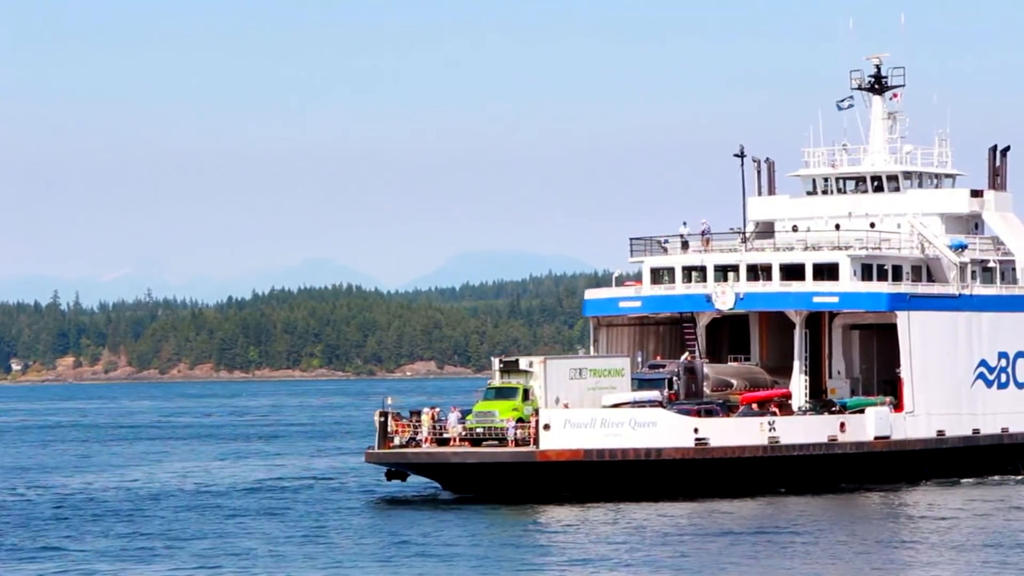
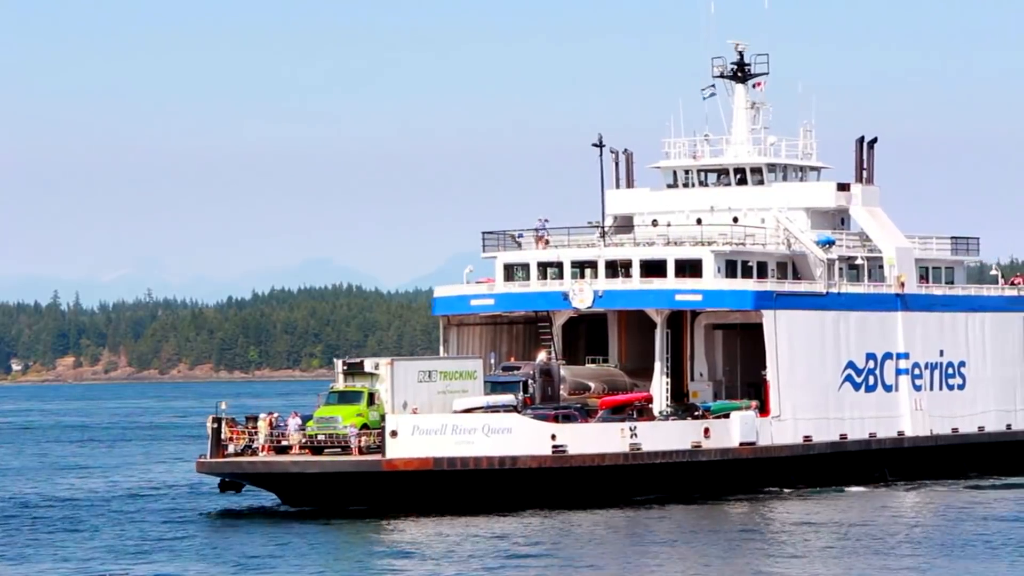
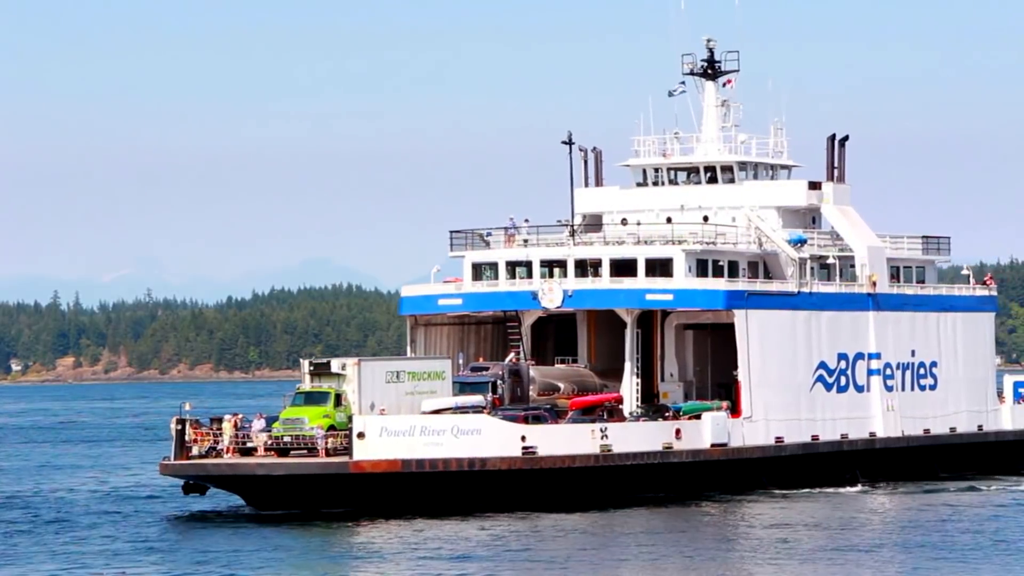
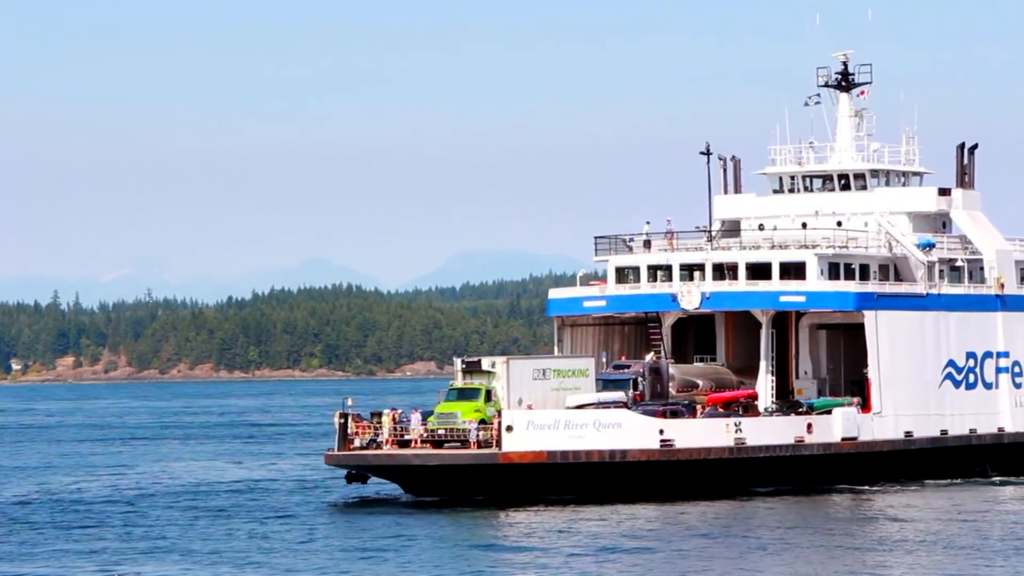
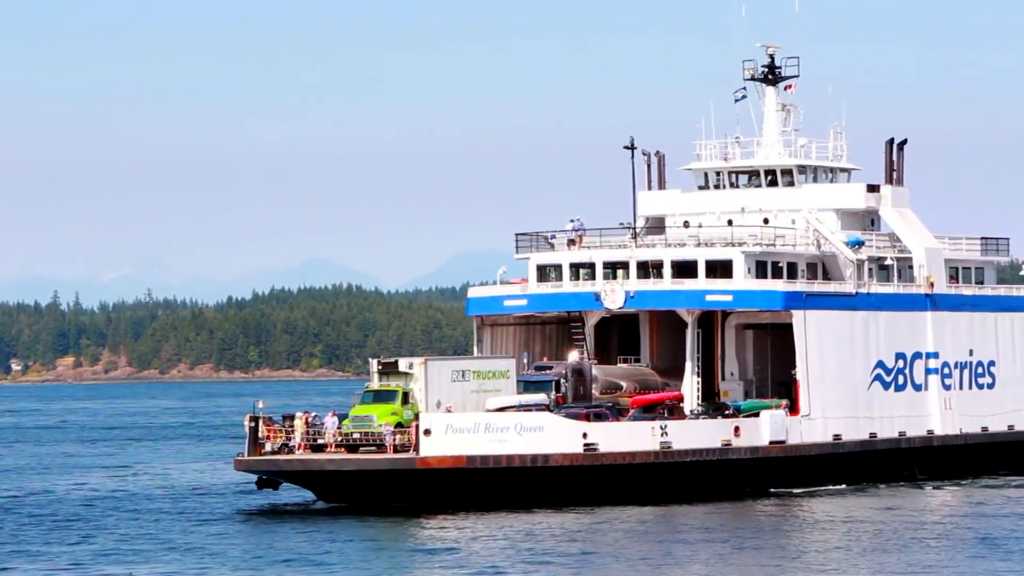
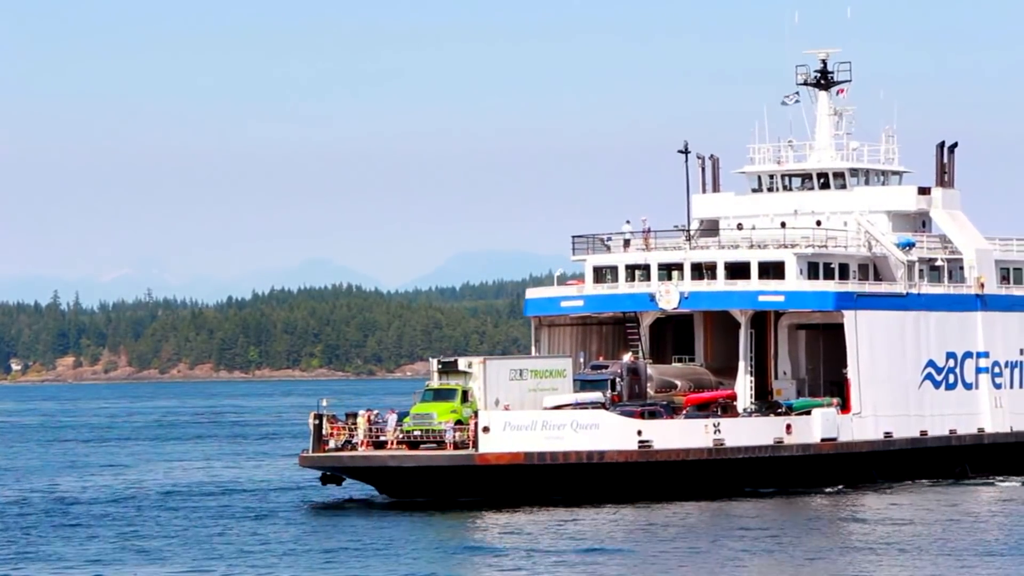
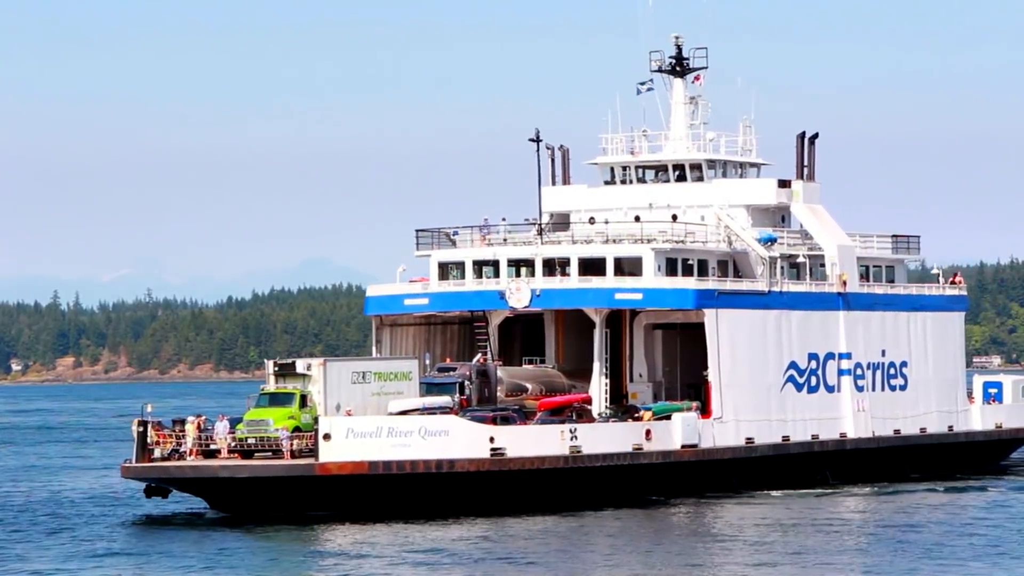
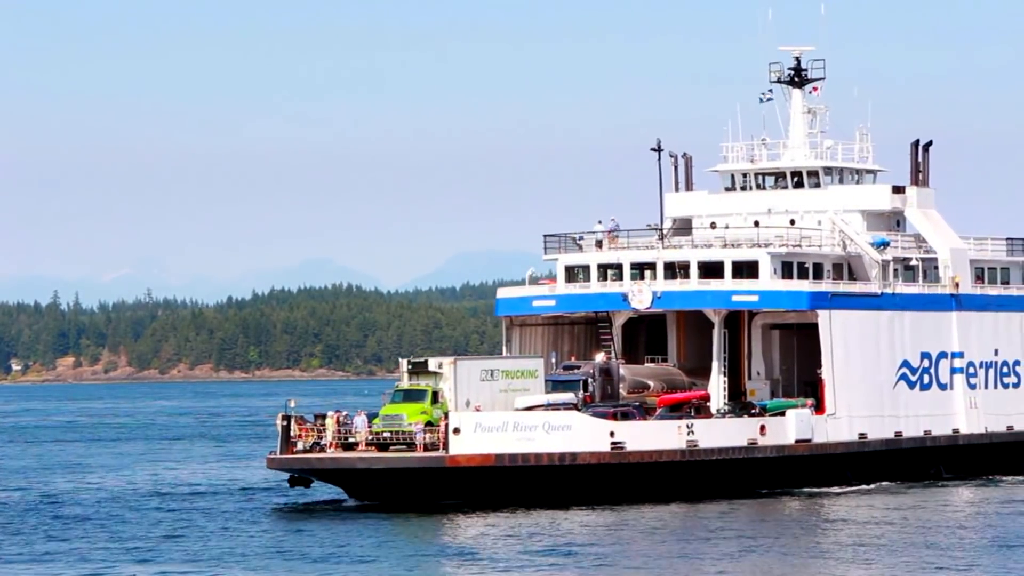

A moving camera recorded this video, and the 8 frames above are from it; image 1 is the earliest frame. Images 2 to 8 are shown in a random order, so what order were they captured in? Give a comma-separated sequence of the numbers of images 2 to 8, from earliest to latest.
4, 6, 8, 5, 2, 3, 7
